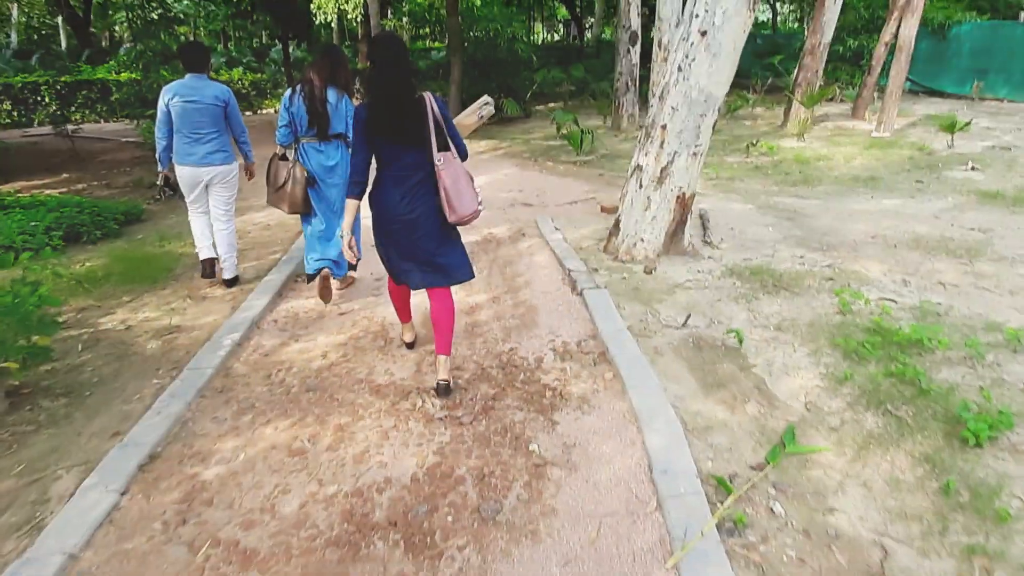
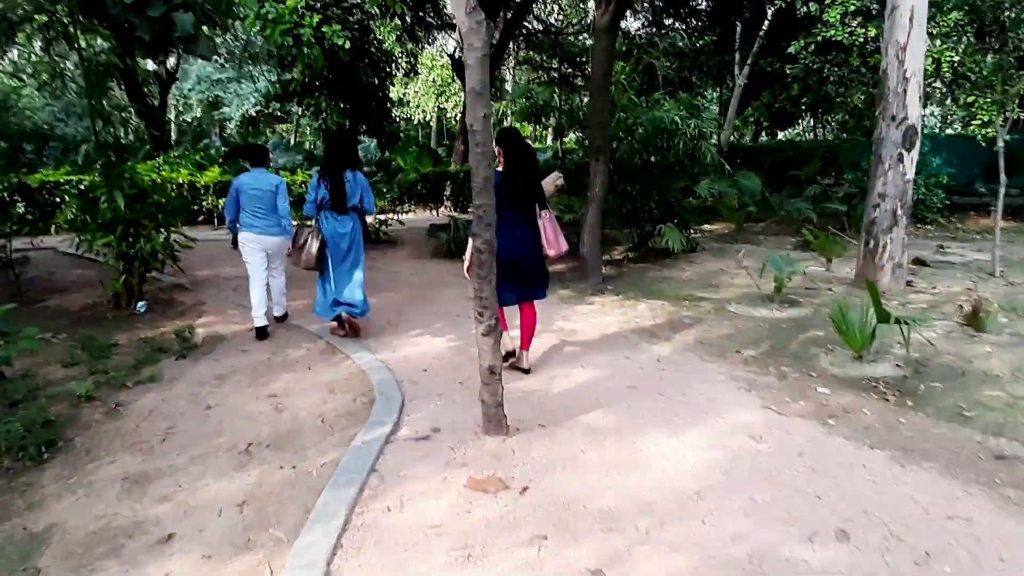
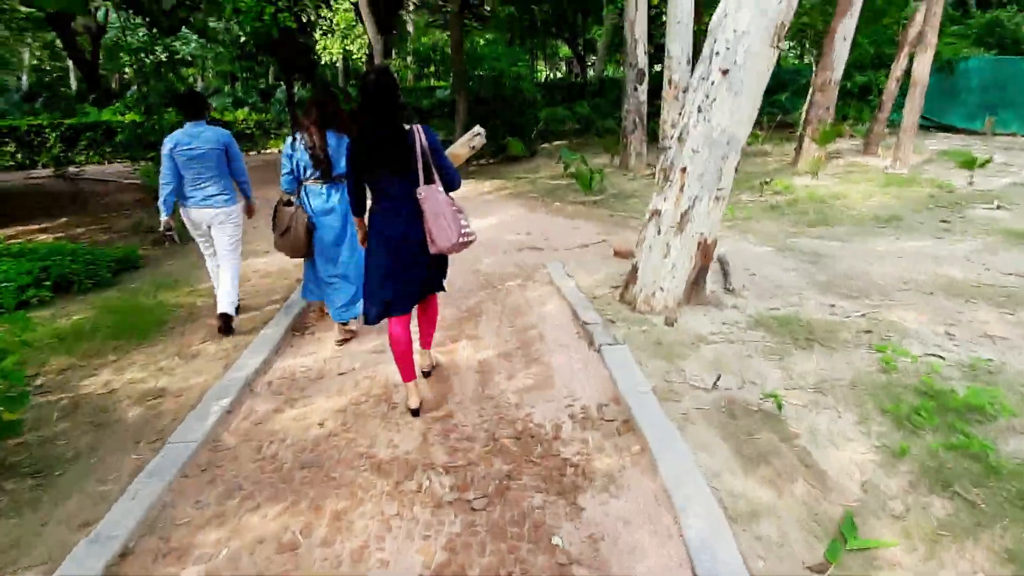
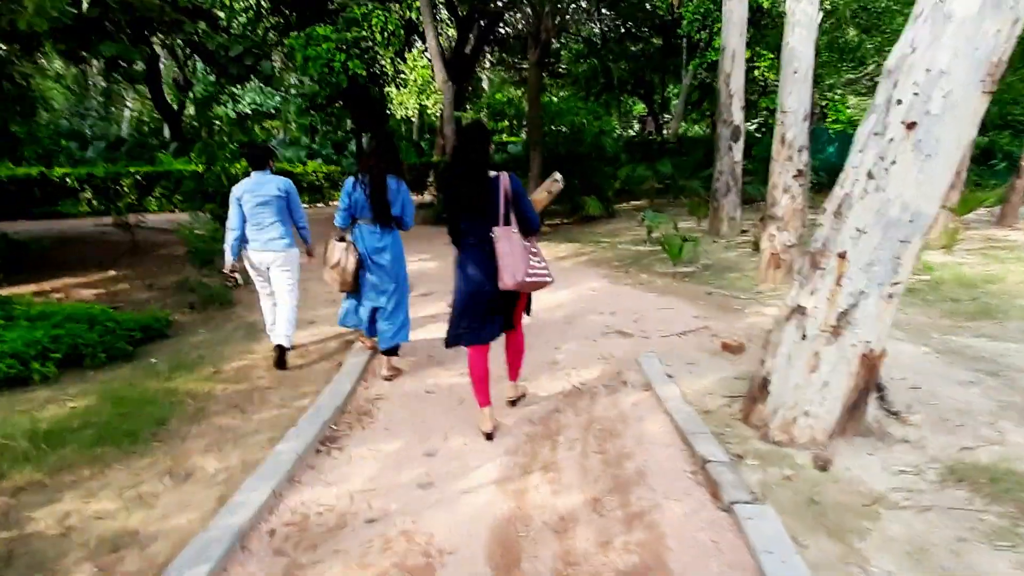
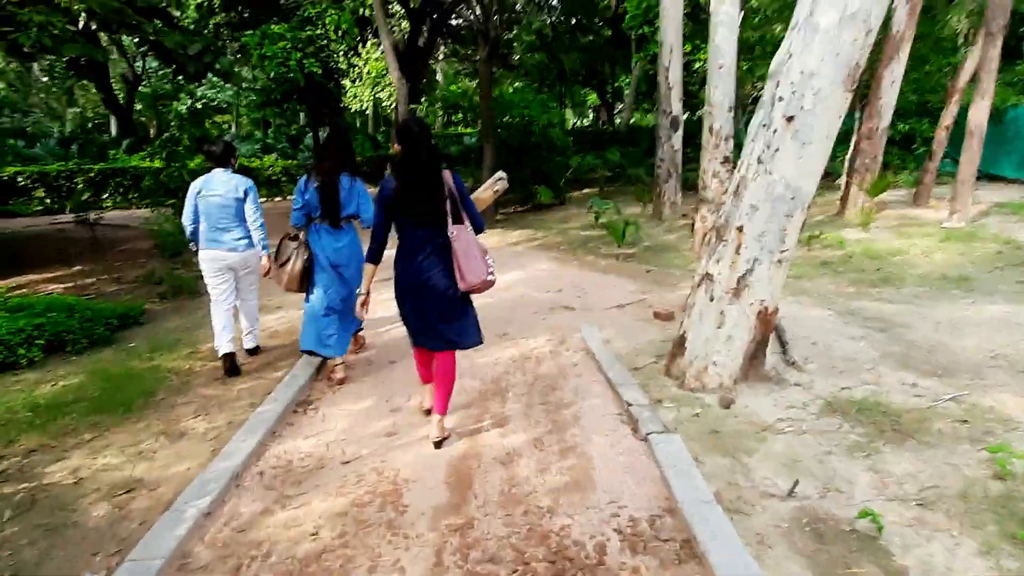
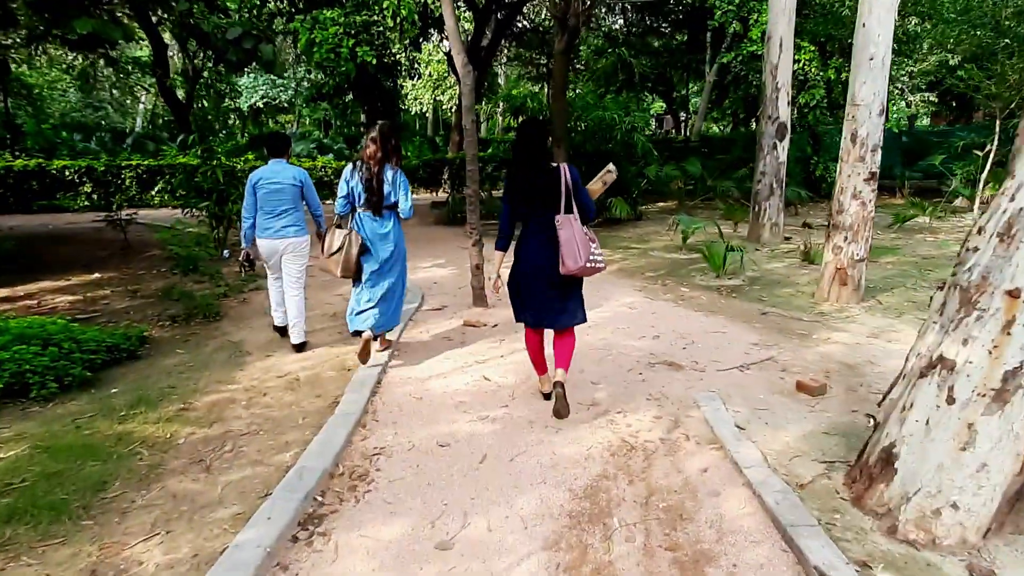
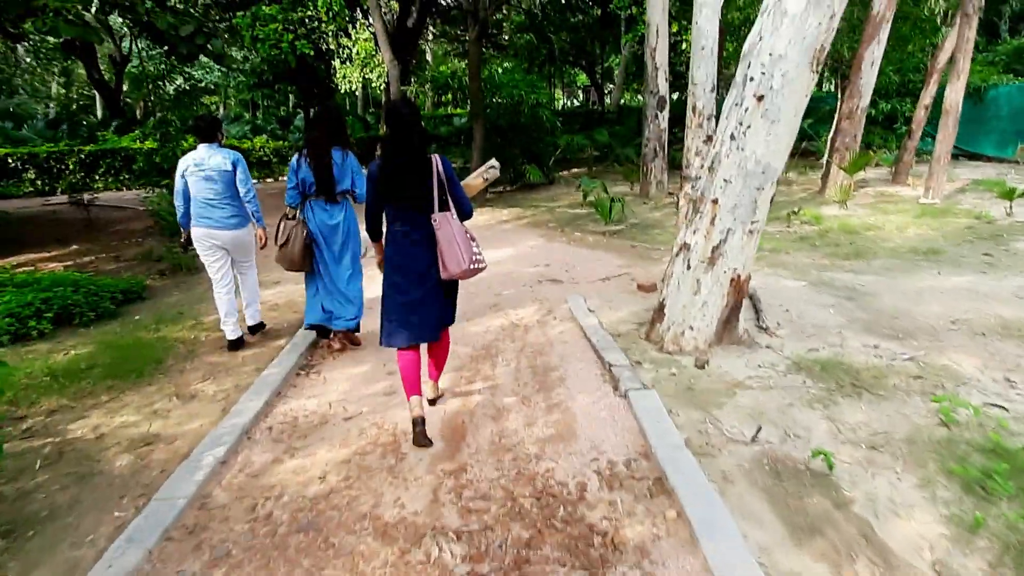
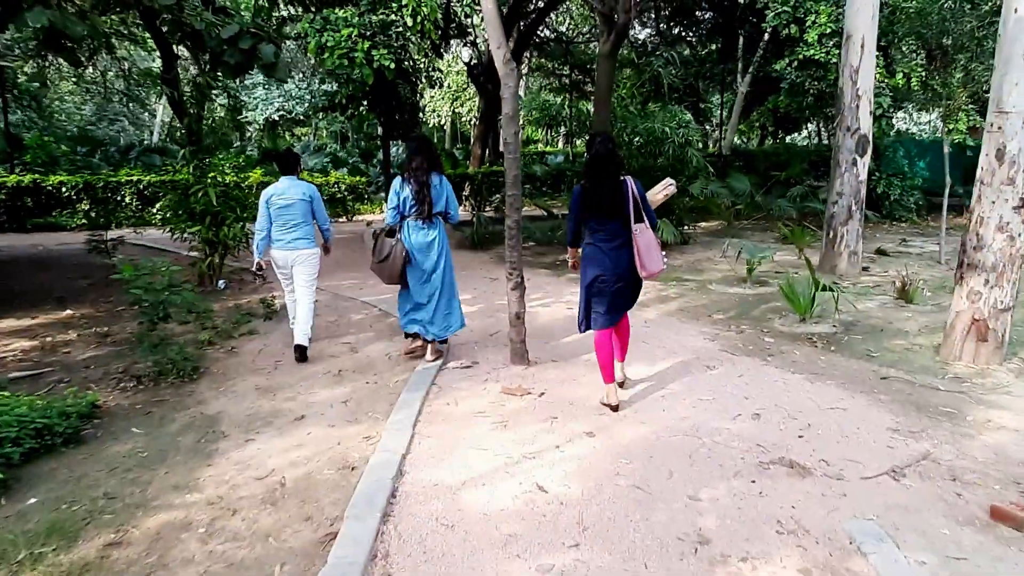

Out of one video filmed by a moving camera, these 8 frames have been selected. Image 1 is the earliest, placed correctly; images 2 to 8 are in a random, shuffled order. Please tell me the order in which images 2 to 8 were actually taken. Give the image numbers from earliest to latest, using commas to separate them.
3, 7, 5, 4, 6, 8, 2
